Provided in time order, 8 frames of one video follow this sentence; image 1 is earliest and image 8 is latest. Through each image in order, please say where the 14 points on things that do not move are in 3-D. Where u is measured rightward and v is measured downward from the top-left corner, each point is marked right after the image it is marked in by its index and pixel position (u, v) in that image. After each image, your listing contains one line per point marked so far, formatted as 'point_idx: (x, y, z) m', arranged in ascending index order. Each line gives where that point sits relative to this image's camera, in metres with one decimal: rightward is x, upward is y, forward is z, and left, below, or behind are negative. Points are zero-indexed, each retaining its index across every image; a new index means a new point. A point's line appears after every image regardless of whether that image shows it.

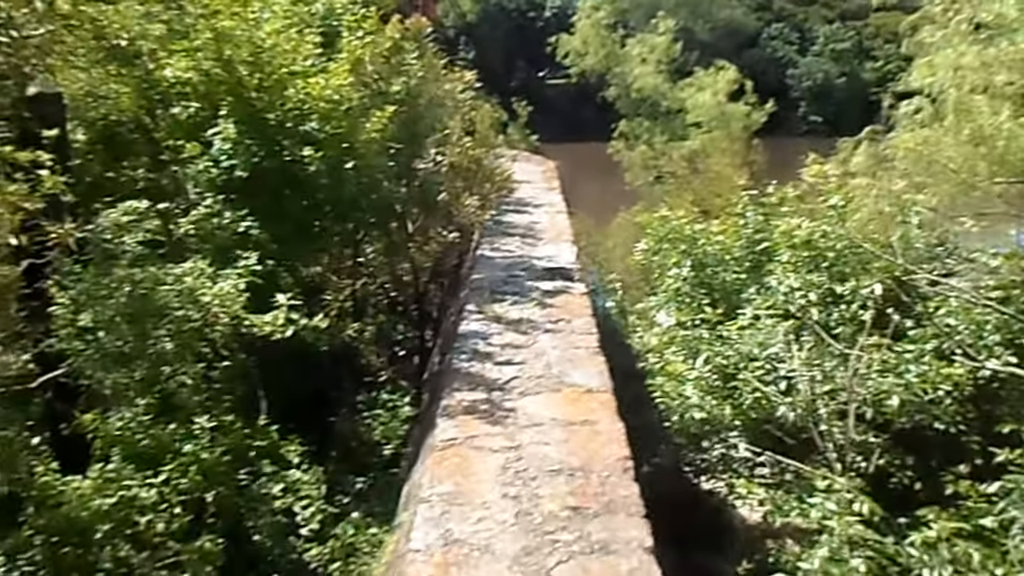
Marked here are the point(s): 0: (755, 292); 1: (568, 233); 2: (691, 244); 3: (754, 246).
0: (+1.3, 0.0, +5.5) m
1: (+0.3, +0.3, +4.9) m
2: (+1.1, +0.2, +6.0) m
3: (+1.3, +0.2, +5.6) m
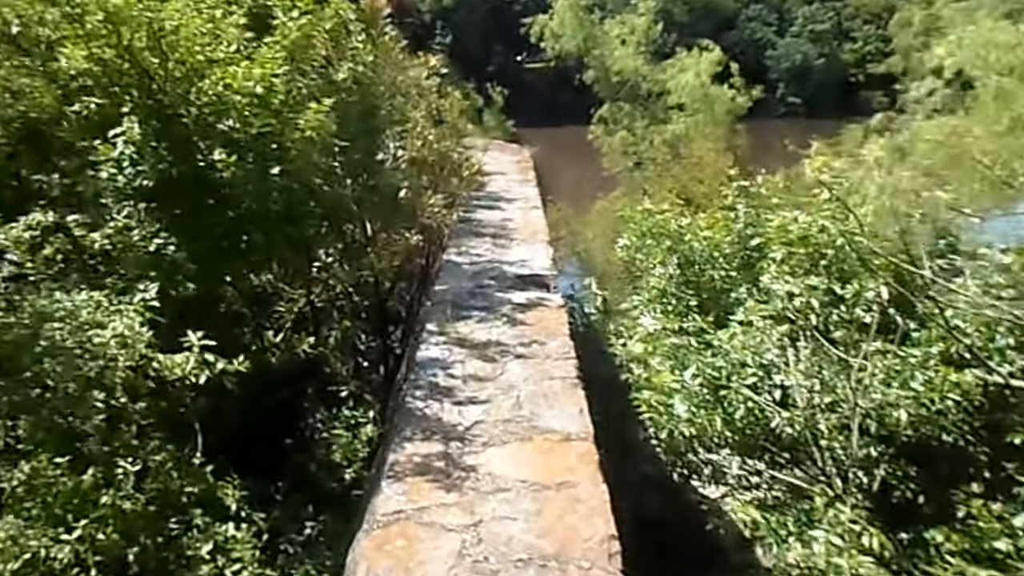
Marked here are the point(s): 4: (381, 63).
0: (+1.2, 0.0, +5.1) m
1: (+0.1, +0.2, +4.5) m
2: (+0.9, +0.2, +5.6) m
3: (+1.2, +0.2, +5.2) m
4: (-0.6, +0.9, +4.2) m
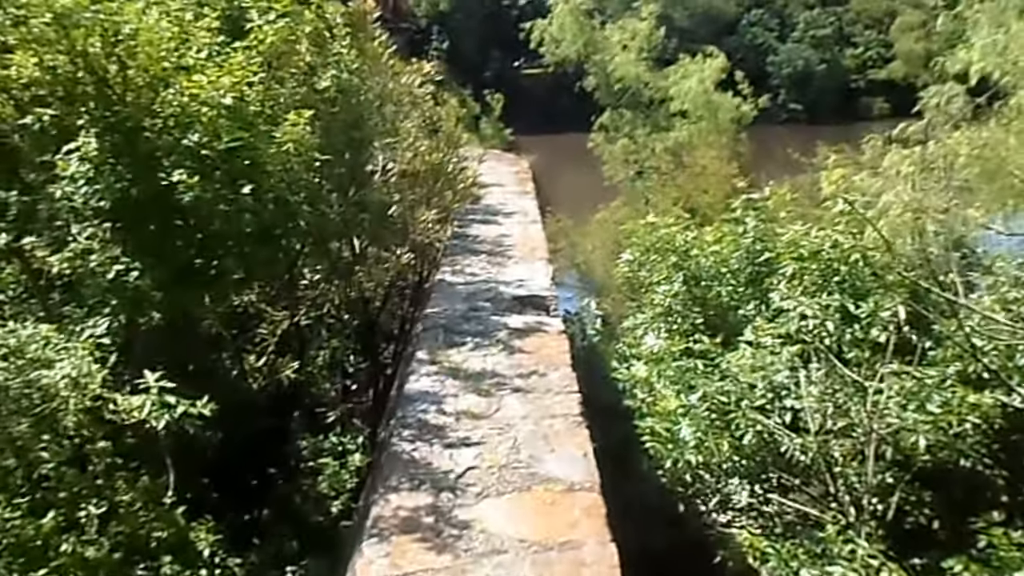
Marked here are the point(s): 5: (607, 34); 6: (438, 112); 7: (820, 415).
0: (+1.1, -0.1, +4.8) m
1: (+0.1, +0.2, +4.2) m
2: (+0.9, +0.2, +5.4) m
3: (+1.2, +0.1, +5.0) m
4: (-0.6, +0.8, +4.0) m
5: (+1.6, +4.2, +17.0) m
6: (-0.4, +0.9, +5.4) m
7: (+1.2, -0.5, +4.0) m
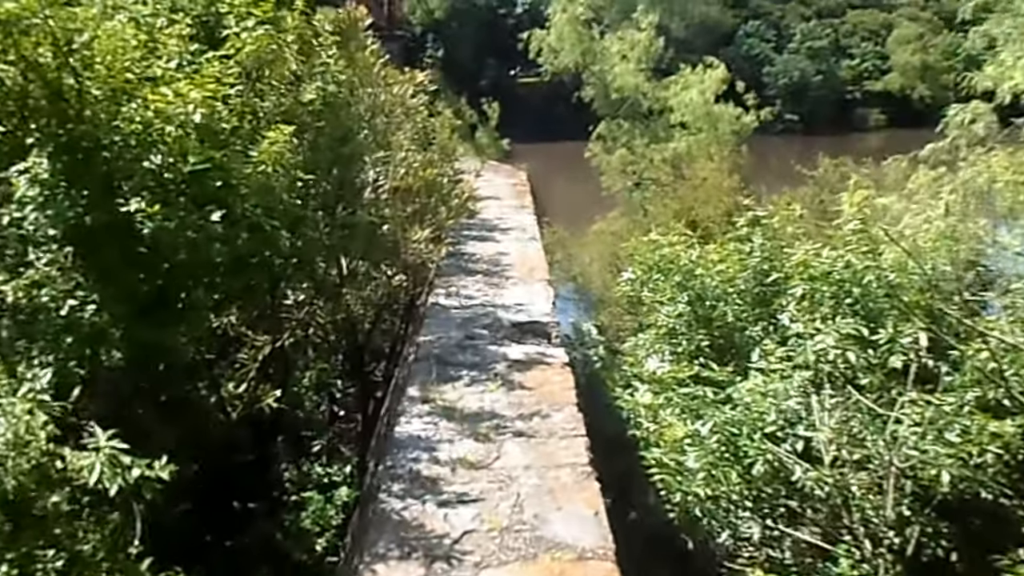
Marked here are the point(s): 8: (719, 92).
0: (+1.1, -0.2, +4.6) m
1: (+0.1, +0.1, +4.0) m
2: (+0.9, +0.1, +5.2) m
3: (+1.2, 0.0, +4.8) m
4: (-0.6, +0.8, +3.7) m
5: (+1.6, +4.0, +16.8) m
6: (-0.4, +0.8, +5.1) m
7: (+1.2, -0.6, +3.8) m
8: (+3.1, +3.0, +15.5) m
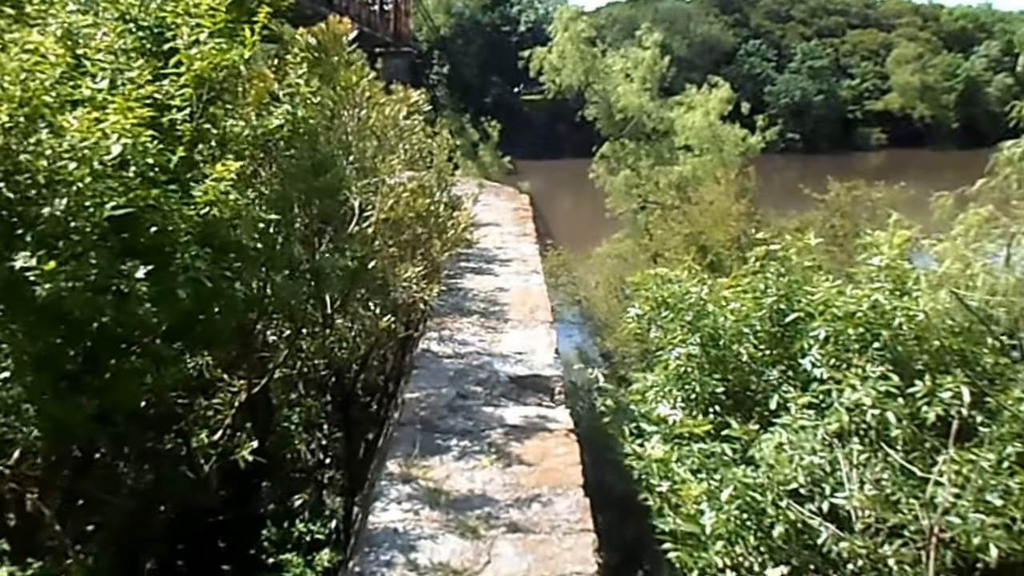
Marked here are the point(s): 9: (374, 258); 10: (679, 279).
0: (+1.1, -0.4, +4.3) m
1: (+0.1, -0.1, +3.7) m
2: (+0.9, -0.1, +4.8) m
3: (+1.2, -0.1, +4.5) m
4: (-0.6, +0.6, +3.4) m
5: (+1.6, +3.7, +16.5) m
6: (-0.4, +0.7, +4.8) m
7: (+1.2, -0.7, +3.4) m
8: (+3.1, +2.6, +15.2) m
9: (-0.5, +0.1, +3.5) m
10: (+0.9, 0.0, +5.3) m
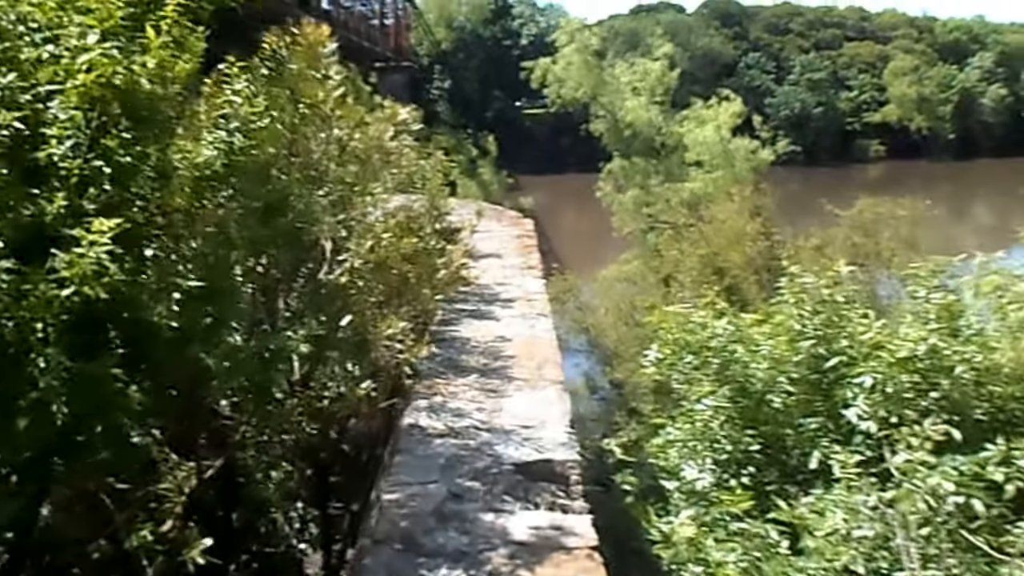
0: (+1.1, -0.5, +3.7) m
1: (+0.1, -0.2, +3.1) m
2: (+0.9, -0.3, +4.3) m
3: (+1.2, -0.3, +3.9) m
4: (-0.6, +0.5, +2.9) m
5: (+1.6, +3.4, +16.1) m
6: (-0.4, +0.5, +4.3) m
7: (+1.2, -0.9, +2.9) m
8: (+3.2, +2.3, +14.7) m
9: (-0.5, 0.0, +3.0) m
10: (+0.9, -0.1, +4.8) m
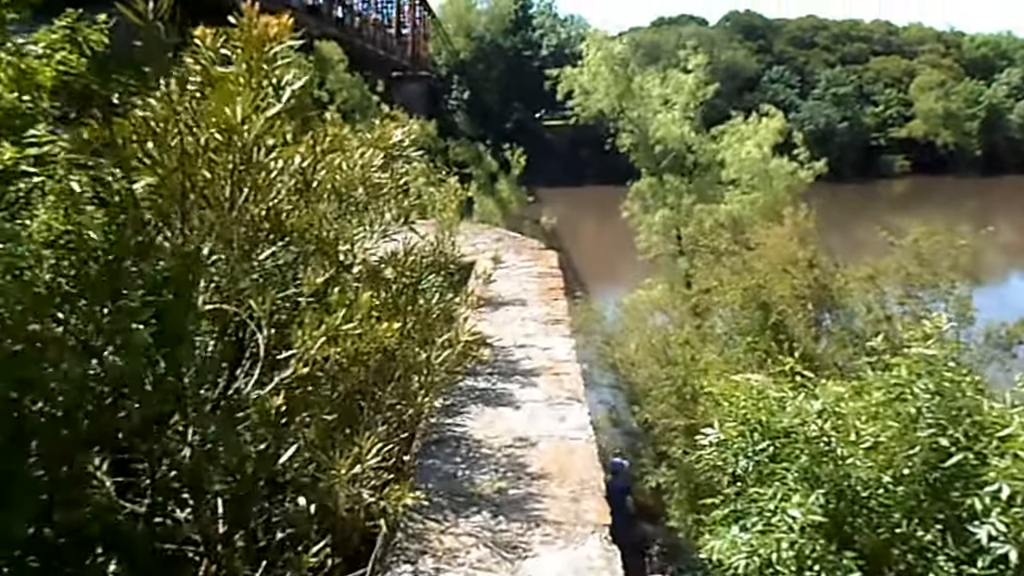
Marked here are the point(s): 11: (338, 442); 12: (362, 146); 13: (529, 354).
0: (+1.2, -0.7, +2.8) m
1: (+0.2, -0.4, +2.3) m
2: (+1.0, -0.5, +3.4) m
3: (+1.3, -0.5, +3.0) m
4: (-0.5, +0.3, +2.0) m
5: (+1.9, +3.0, +15.2) m
6: (-0.3, +0.3, +3.4) m
7: (+1.3, -1.1, +2.0) m
8: (+3.4, +2.0, +13.7) m
9: (-0.4, -0.2, +2.1) m
10: (+1.0, -0.4, +3.9) m
11: (-0.4, -0.3, +2.3) m
12: (-0.4, +0.4, +3.1) m
13: (0.0, -0.2, +3.4) m
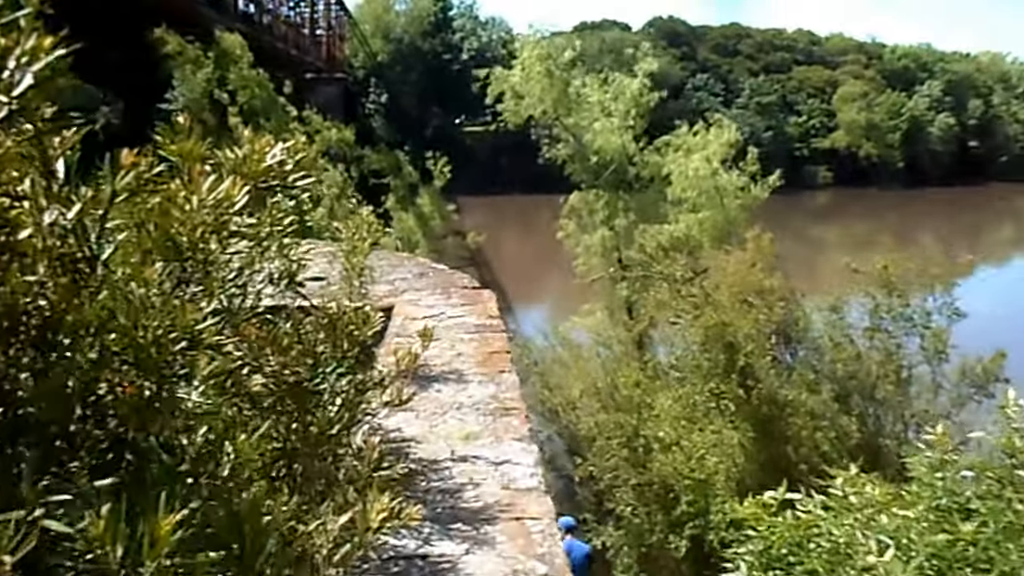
0: (+1.1, -1.0, +1.9) m
1: (+0.1, -0.6, +1.3) m
2: (+0.8, -0.7, +2.4) m
3: (+1.1, -0.7, +2.1) m
4: (-0.6, +0.1, +1.0) m
5: (+0.9, +2.7, +14.3) m
6: (-0.4, +0.1, +2.4) m
7: (+1.2, -1.3, +1.1) m
8: (+2.5, +1.7, +13.0) m
9: (-0.5, -0.4, +1.1) m
10: (+0.8, -0.6, +3.0) m
11: (-0.5, -0.5, +1.2) m
12: (-0.5, +0.2, +2.0) m
13: (-0.1, -0.4, +2.3) m
